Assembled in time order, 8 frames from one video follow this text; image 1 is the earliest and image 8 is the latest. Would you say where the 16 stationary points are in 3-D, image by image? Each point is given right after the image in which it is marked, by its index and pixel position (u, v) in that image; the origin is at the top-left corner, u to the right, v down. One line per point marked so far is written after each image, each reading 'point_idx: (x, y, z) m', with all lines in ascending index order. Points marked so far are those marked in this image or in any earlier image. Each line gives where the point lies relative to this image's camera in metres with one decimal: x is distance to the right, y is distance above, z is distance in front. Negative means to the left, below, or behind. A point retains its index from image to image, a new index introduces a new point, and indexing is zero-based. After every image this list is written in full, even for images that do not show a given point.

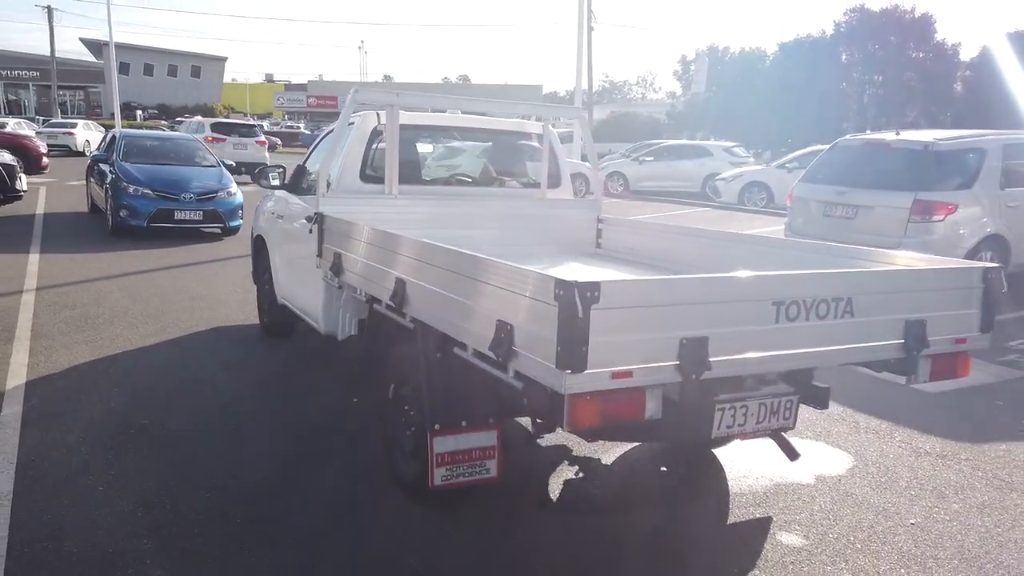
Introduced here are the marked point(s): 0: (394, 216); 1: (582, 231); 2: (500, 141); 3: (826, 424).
0: (-0.8, +0.5, +5.5) m
1: (+0.6, +0.4, +6.2) m
2: (-0.1, +1.2, +6.2) m
3: (+2.2, -1.0, +5.7) m
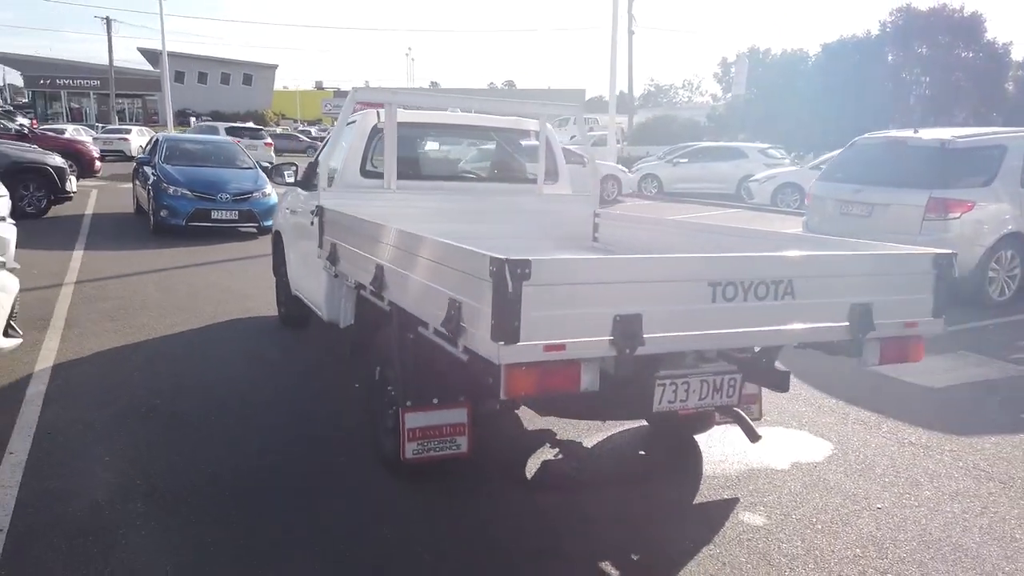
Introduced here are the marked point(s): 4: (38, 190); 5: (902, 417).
0: (-0.9, +0.6, +5.7) m
1: (+0.6, +0.5, +6.4) m
2: (-0.1, +1.2, +6.4) m
3: (+2.2, -0.9, +5.7) m
4: (-9.0, +1.9, +15.1) m
5: (+2.9, -1.0, +5.8) m
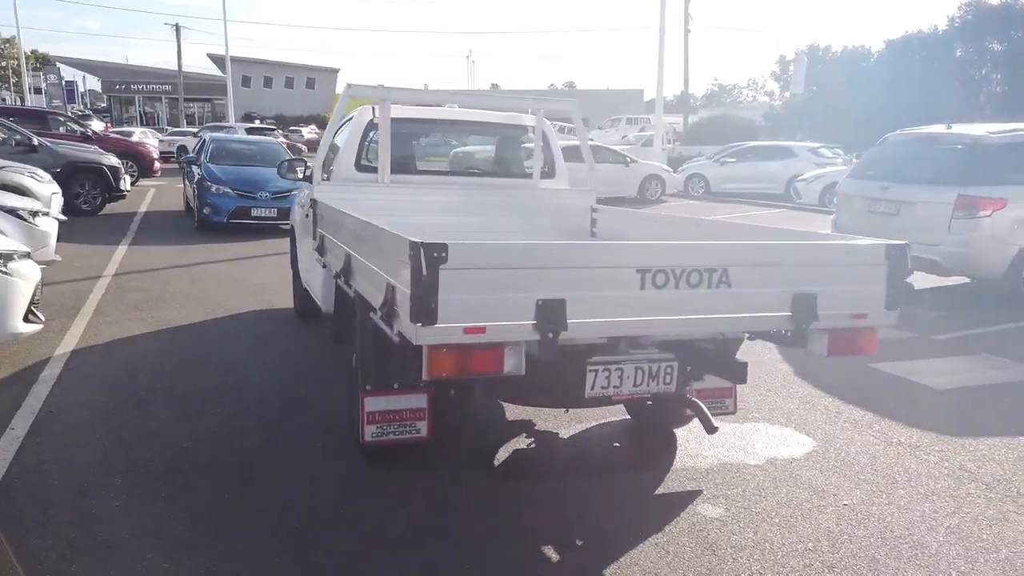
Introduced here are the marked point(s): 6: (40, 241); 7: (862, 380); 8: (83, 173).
0: (-0.9, +0.6, +5.9) m
1: (+0.5, +0.6, +6.5) m
2: (-0.1, +1.3, +6.5) m
3: (+2.1, -0.9, +5.7) m
4: (-8.4, +2.0, +15.8) m
5: (+2.8, -0.9, +5.7) m
6: (-5.5, +0.5, +9.1) m
7: (+2.9, -0.8, +6.6) m
8: (-8.5, +2.3, +15.5) m
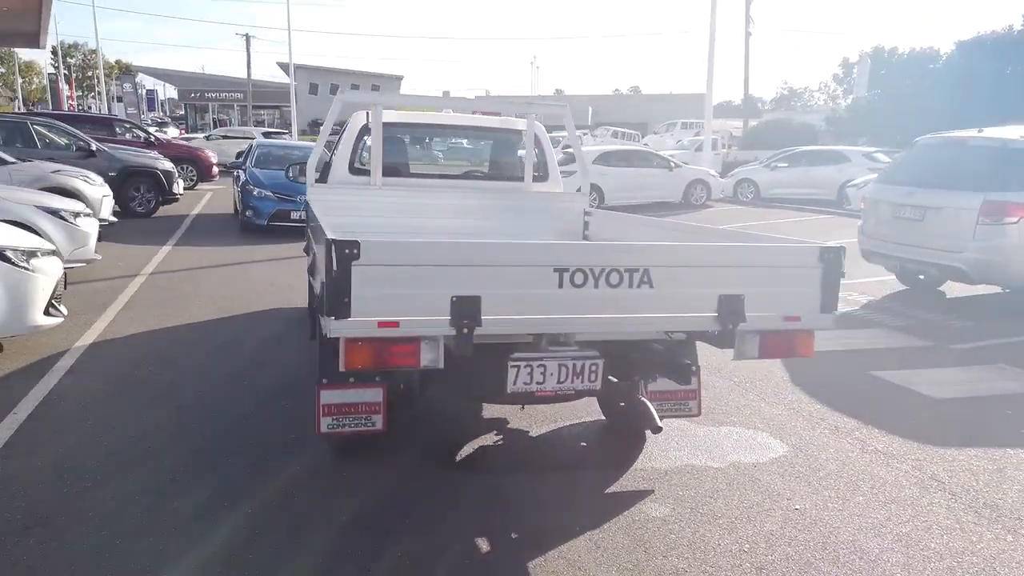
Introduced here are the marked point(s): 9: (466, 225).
0: (-1.0, +0.6, +6.1) m
1: (+0.5, +0.5, +6.5) m
2: (-0.2, +1.3, +6.7) m
3: (+2.0, -0.9, +5.6) m
4: (-7.7, +2.0, +16.6) m
5: (+2.6, -1.0, +5.6) m
6: (-5.3, +0.6, +9.6) m
7: (+2.9, -0.8, +6.5) m
8: (-7.8, +2.3, +16.3) m
9: (-0.4, +0.5, +6.3) m
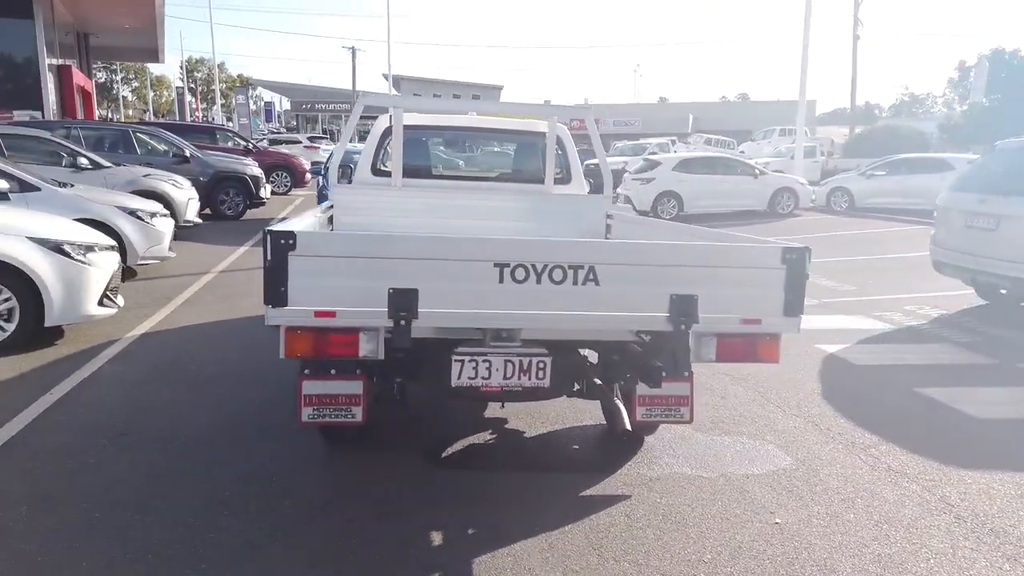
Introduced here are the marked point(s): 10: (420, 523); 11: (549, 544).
0: (-0.9, +0.7, +6.2) m
1: (+0.6, +0.5, +6.5) m
2: (+0.1, +1.3, +6.7) m
3: (+2.0, -1.0, +5.4) m
4: (-6.1, +2.0, +17.5) m
5: (+2.6, -1.0, +5.2) m
6: (-4.7, +0.6, +10.3) m
7: (+3.0, -0.9, +6.1) m
8: (-6.2, +2.3, +17.2) m
9: (-0.2, +0.5, +6.3) m
10: (-0.5, -1.2, +4.0) m
11: (+0.2, -1.2, +3.7) m
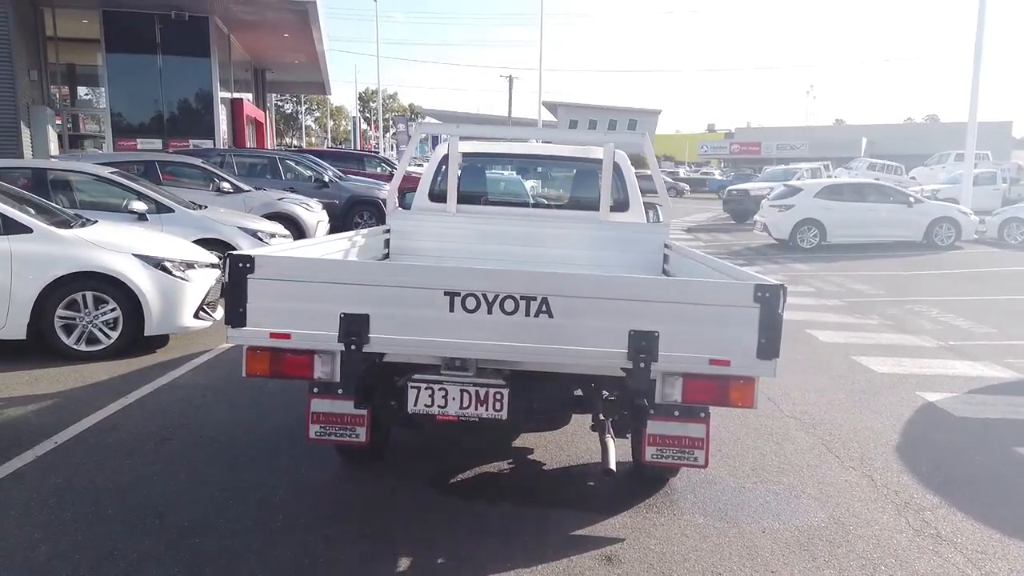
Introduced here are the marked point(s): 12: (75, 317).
0: (-0.5, +0.5, +6.3) m
1: (+1.1, +0.3, +6.3) m
2: (+0.6, +1.0, +6.6) m
3: (+2.1, -1.2, +4.9) m
4: (-3.3, +1.6, +18.4) m
5: (+2.7, -1.3, +4.6) m
6: (-3.4, +0.4, +11.1) m
7: (+3.3, -1.2, +5.4) m
8: (-3.5, +1.9, +18.2) m
9: (+0.2, +0.3, +6.3) m
10: (-0.5, -1.3, +4.0) m
11: (0.0, -1.3, +3.6) m
12: (-4.0, -0.3, +7.1) m
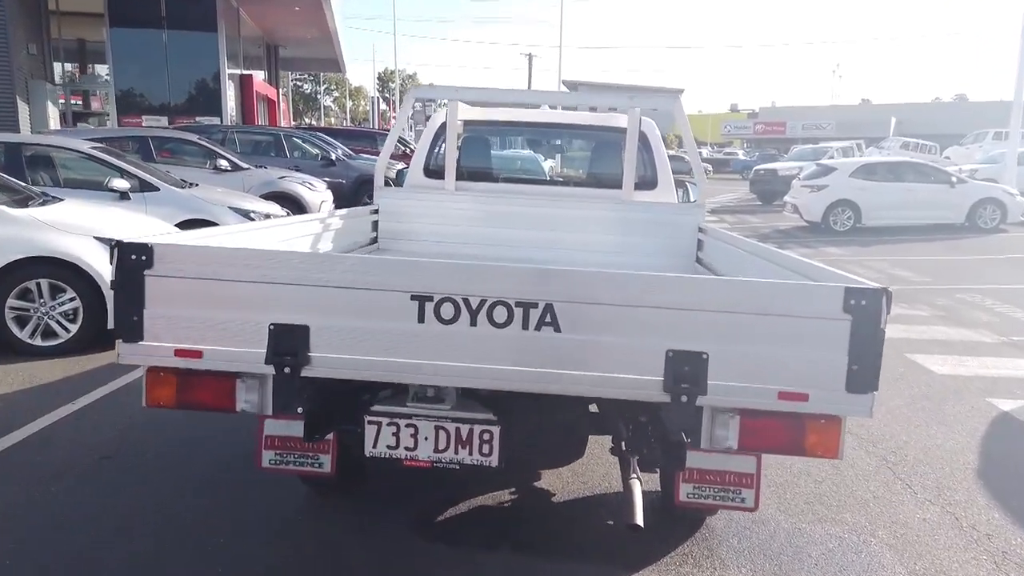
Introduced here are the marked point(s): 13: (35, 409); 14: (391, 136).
0: (-0.4, +0.5, +5.4) m
1: (+1.1, +0.3, +5.3) m
2: (+0.6, +1.1, +5.7) m
3: (+2.1, -1.2, +4.0) m
4: (-2.9, +2.0, +17.6) m
5: (+2.7, -1.3, +3.7) m
6: (-3.2, +0.6, +10.3) m
7: (+3.3, -1.2, +4.5) m
8: (-3.1, +2.3, +17.4) m
9: (+0.3, +0.3, +5.4) m
10: (-0.6, -1.3, +3.2) m
11: (0.0, -1.3, +2.8) m
12: (-3.9, -0.2, +6.3) m
13: (-3.2, -0.8, +5.2) m
14: (-0.9, +1.1, +5.9) m
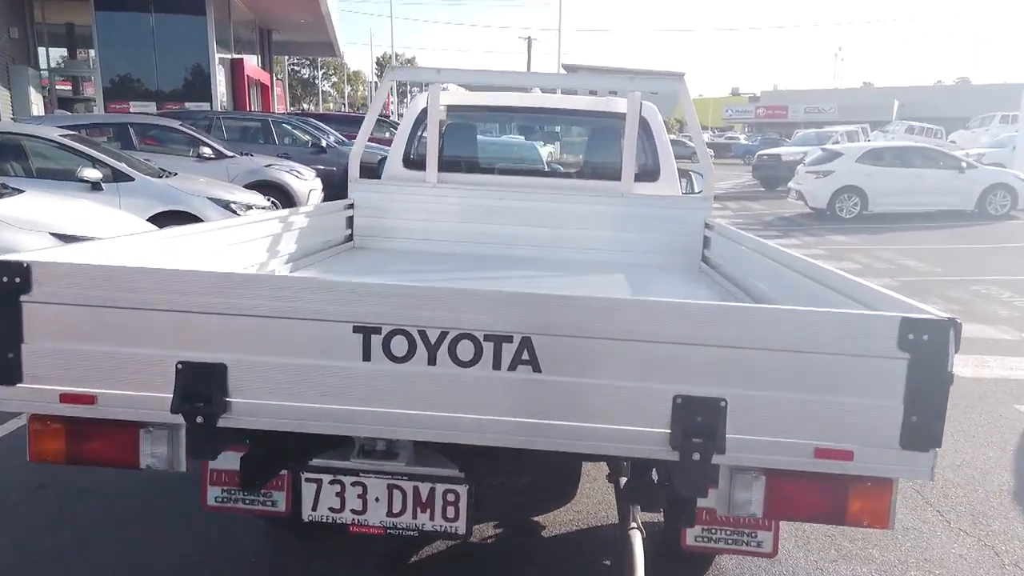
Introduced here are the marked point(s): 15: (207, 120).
0: (-0.5, +0.5, +5.0) m
1: (+1.1, +0.3, +4.9) m
2: (+0.6, +1.1, +5.2) m
3: (+2.0, -1.2, +3.5) m
4: (-3.0, +2.2, +17.1) m
5: (+2.7, -1.3, +3.2) m
6: (-3.3, +0.7, +9.8) m
7: (+3.2, -1.2, +4.0) m
8: (-3.2, +2.5, +16.8) m
9: (+0.2, +0.3, +4.9) m
10: (-0.6, -1.4, +2.7) m
11: (-0.1, -1.4, +2.3) m
12: (-4.0, -0.2, +5.9) m
13: (-3.2, -0.8, +4.8) m
14: (-1.0, +1.1, +5.4) m
15: (-6.0, +3.3, +15.5) m
